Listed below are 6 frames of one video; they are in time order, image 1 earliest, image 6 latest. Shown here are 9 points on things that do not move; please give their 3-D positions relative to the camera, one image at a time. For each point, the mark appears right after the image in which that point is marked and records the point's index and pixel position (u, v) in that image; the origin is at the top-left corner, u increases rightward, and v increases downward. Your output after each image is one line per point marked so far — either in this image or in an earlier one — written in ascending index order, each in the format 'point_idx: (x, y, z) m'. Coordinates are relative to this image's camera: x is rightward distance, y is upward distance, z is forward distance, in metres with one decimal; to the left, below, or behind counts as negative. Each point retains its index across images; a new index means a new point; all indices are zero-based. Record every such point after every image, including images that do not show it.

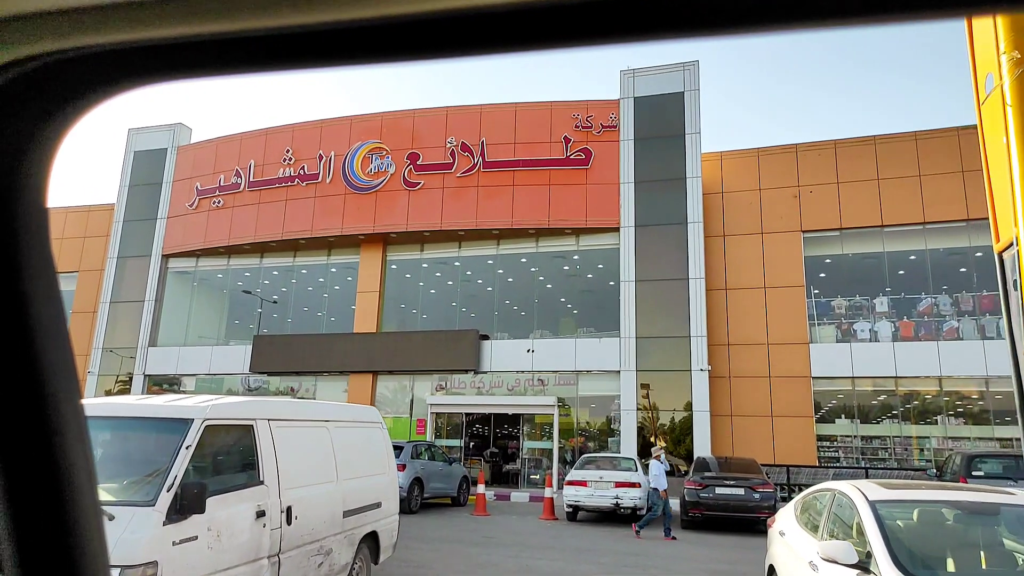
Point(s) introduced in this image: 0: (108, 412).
0: (-2.6, -0.8, +4.3) m
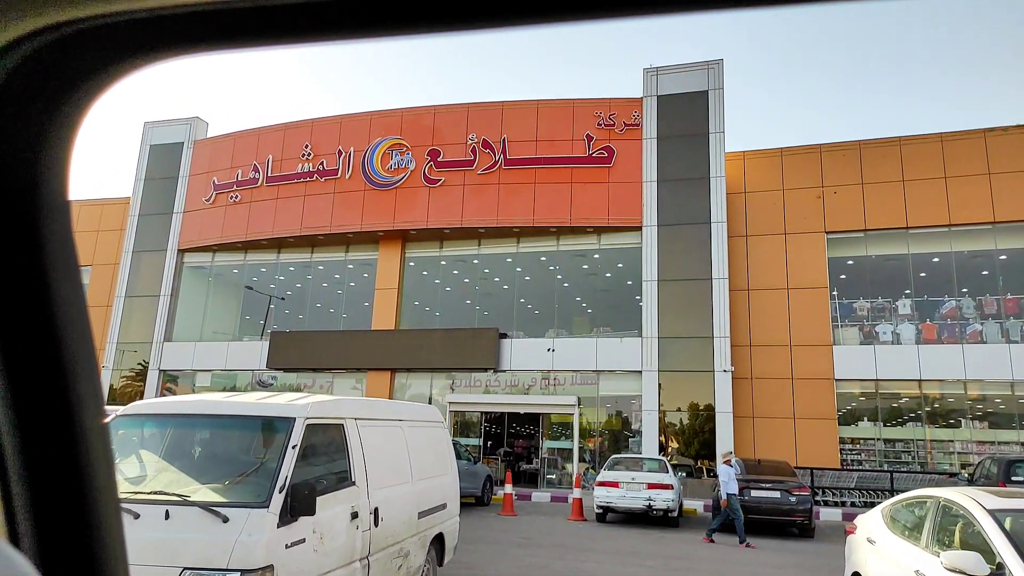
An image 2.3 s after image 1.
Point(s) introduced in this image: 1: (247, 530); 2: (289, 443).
0: (-1.9, -0.8, +4.2) m
1: (-1.3, -1.2, +3.4) m
2: (-1.3, -0.9, +4.0) m
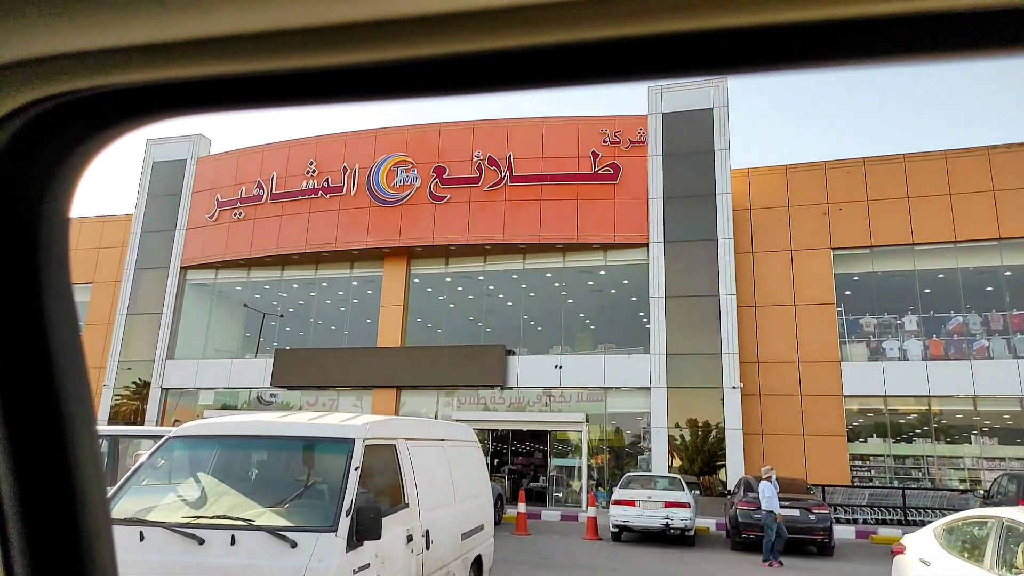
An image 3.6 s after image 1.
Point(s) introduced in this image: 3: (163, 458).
0: (-1.6, -0.9, +4.1) m
1: (-1.0, -1.3, +3.3) m
2: (-0.9, -1.0, +3.9) m
3: (-2.1, -1.0, +4.1) m
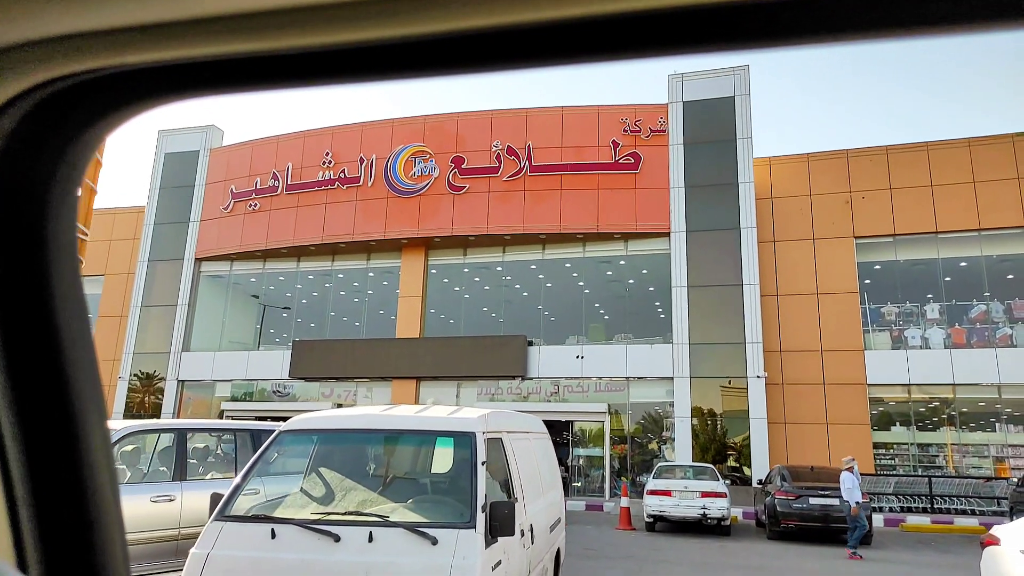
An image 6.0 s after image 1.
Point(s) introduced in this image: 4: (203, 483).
0: (-0.9, -0.8, +4.0) m
1: (-0.3, -1.3, +3.2) m
2: (-0.2, -1.0, +3.8) m
3: (-1.4, -1.0, +4.0) m
4: (-3.1, -2.0, +6.8) m
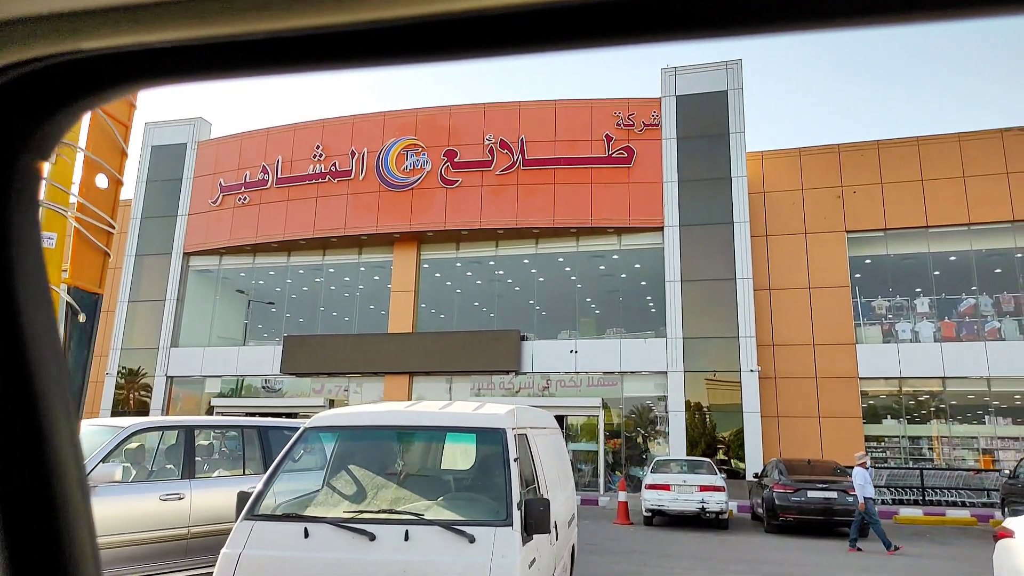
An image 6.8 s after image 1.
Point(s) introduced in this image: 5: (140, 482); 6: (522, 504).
0: (-0.7, -0.8, +3.9) m
1: (-0.1, -1.2, +3.2) m
2: (-0.1, -0.9, +3.7) m
3: (-1.2, -0.9, +3.9) m
4: (-3.0, -1.9, +6.7) m
5: (-3.5, -1.8, +6.2) m
6: (0.0, -1.1, +3.5) m
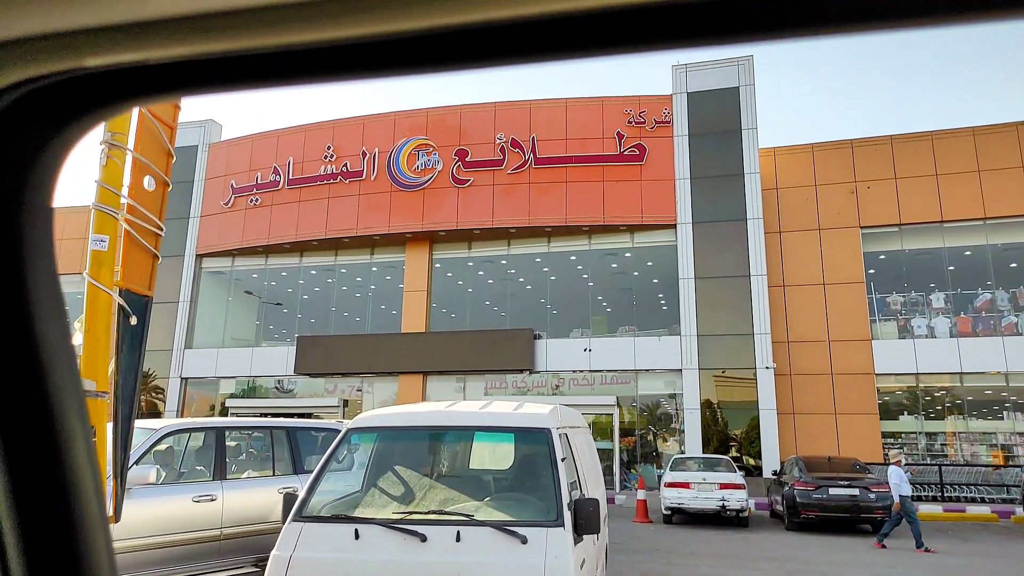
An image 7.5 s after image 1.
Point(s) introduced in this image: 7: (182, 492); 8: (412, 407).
0: (-0.5, -0.8, +3.9) m
1: (+0.2, -1.2, +3.1) m
2: (+0.2, -0.9, +3.7) m
3: (-1.0, -0.9, +3.9) m
4: (-2.7, -1.9, +6.7) m
5: (-3.2, -1.8, +6.2) m
6: (+0.3, -1.1, +3.4) m
7: (-3.1, -1.9, +6.2) m
8: (-0.6, -0.7, +4.1) m
